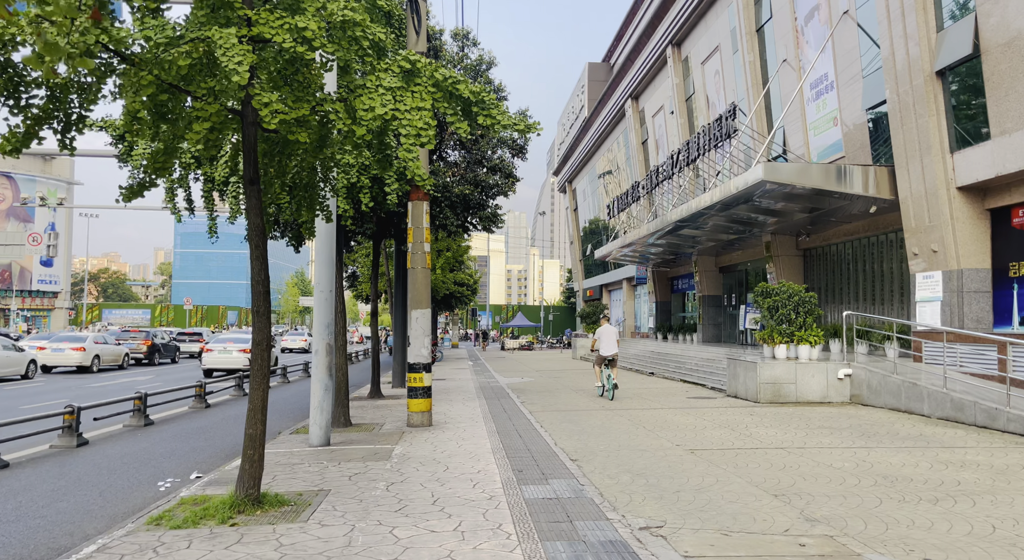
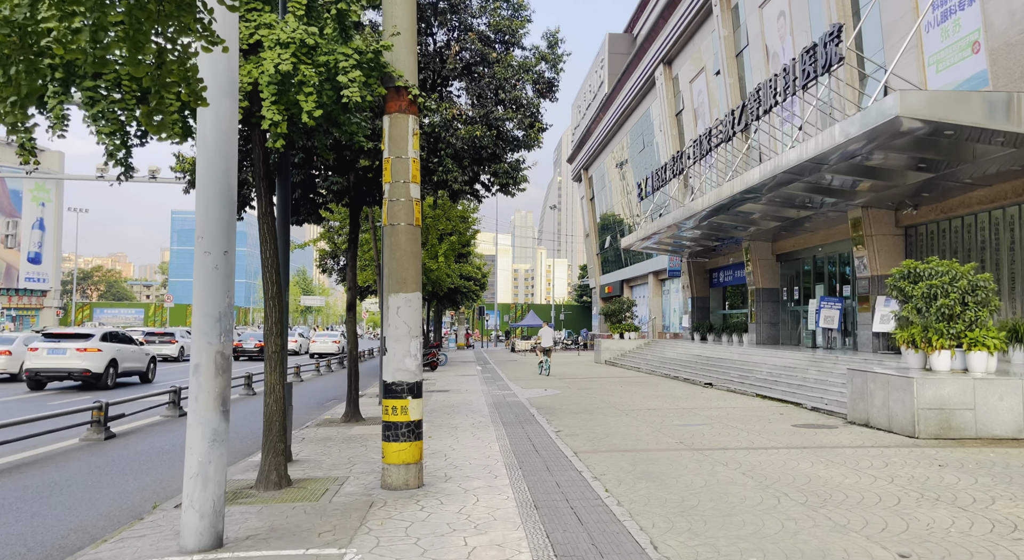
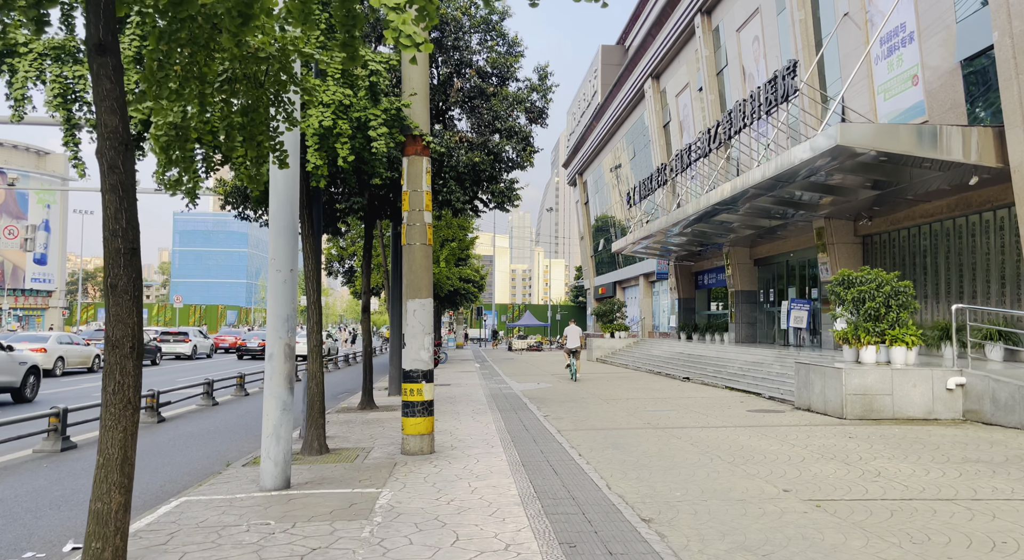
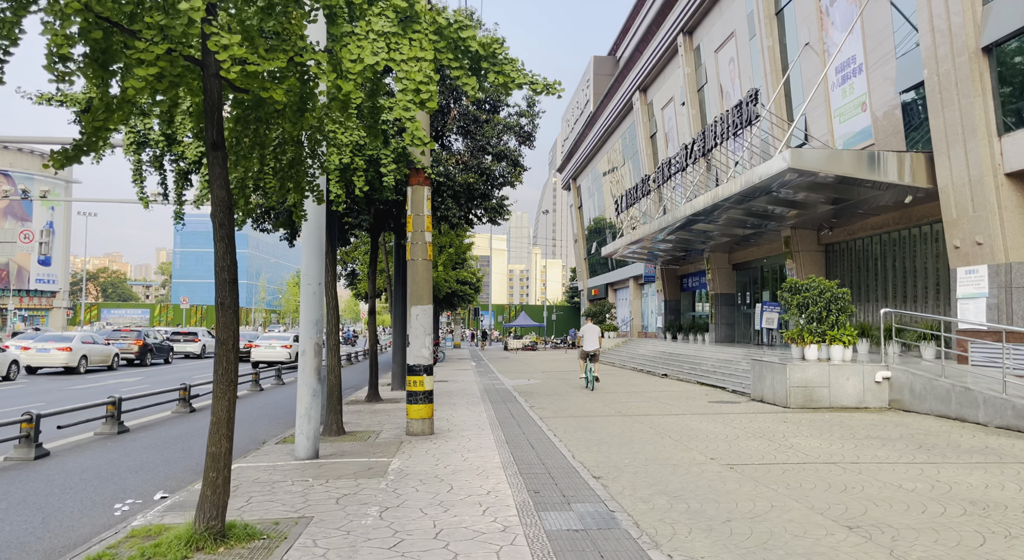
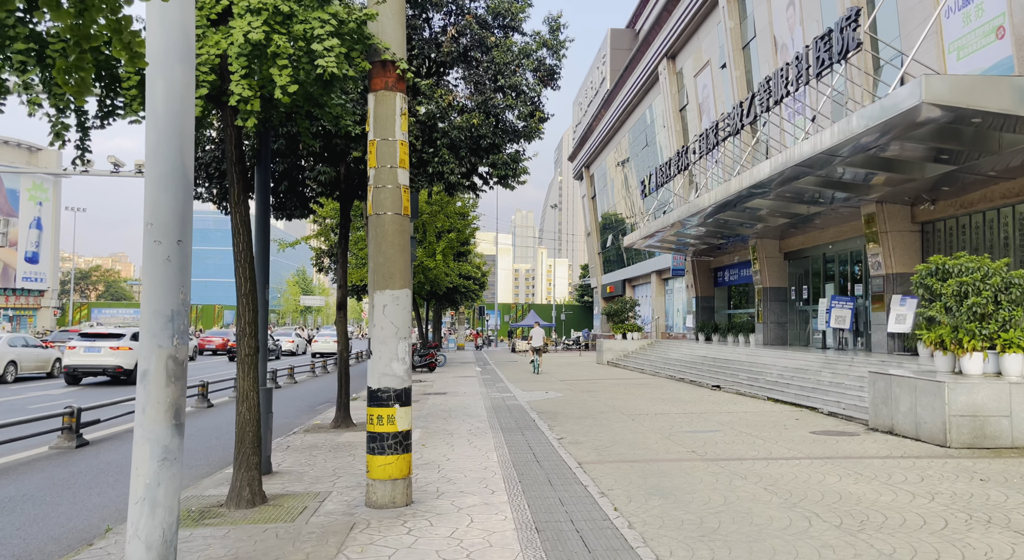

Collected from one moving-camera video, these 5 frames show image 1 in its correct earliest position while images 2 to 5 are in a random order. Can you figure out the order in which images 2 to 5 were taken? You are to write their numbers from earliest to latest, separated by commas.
4, 3, 2, 5
